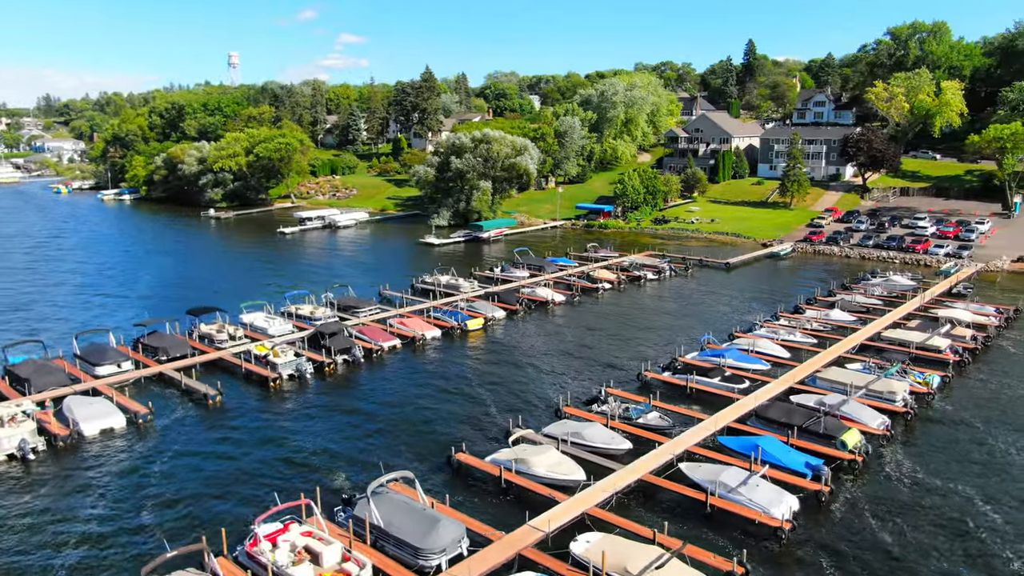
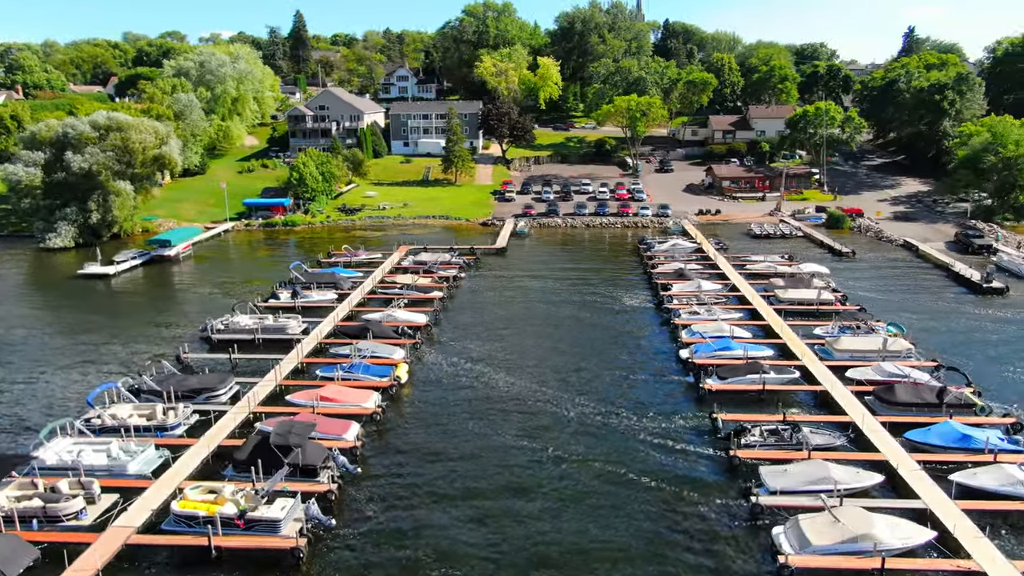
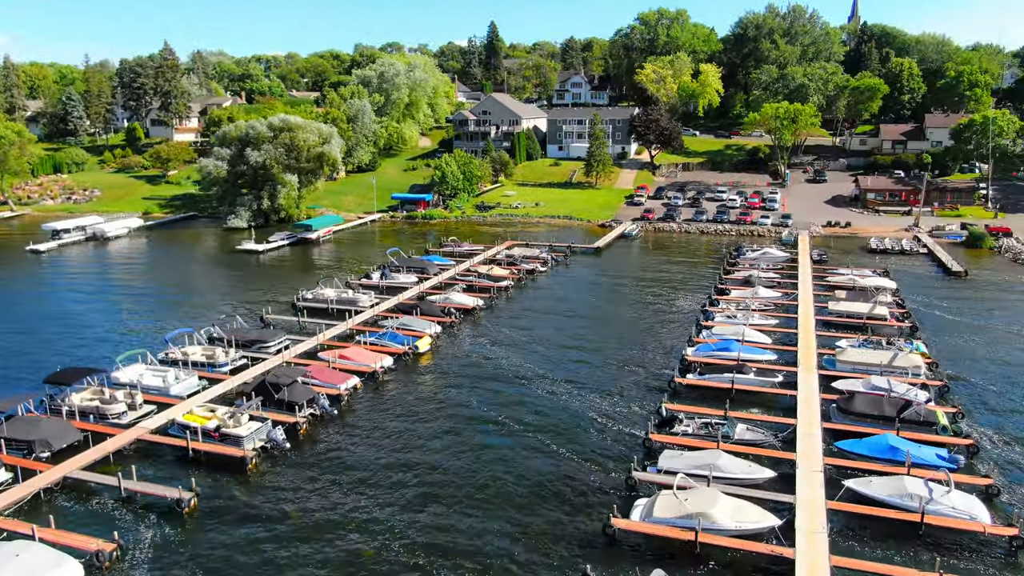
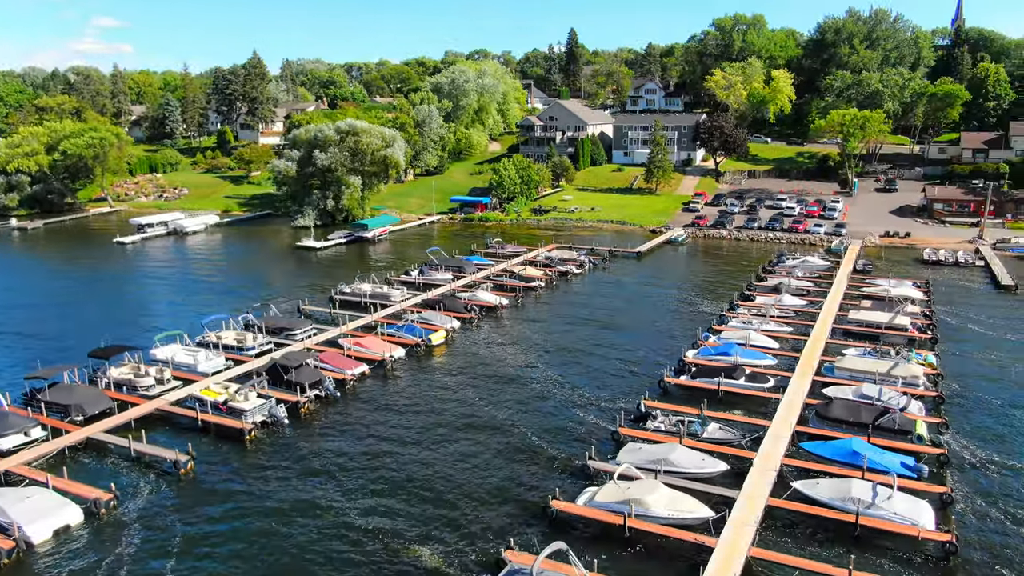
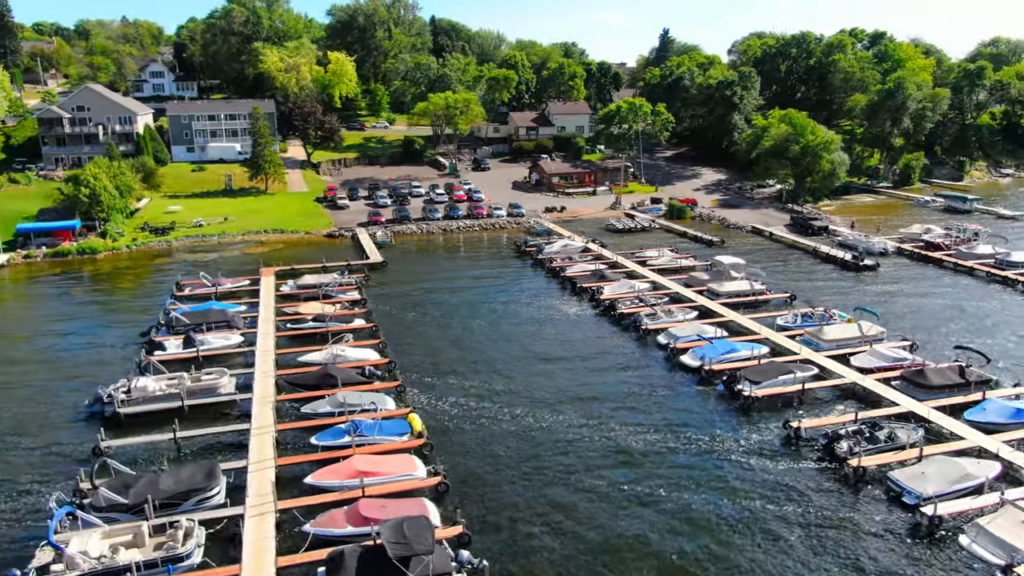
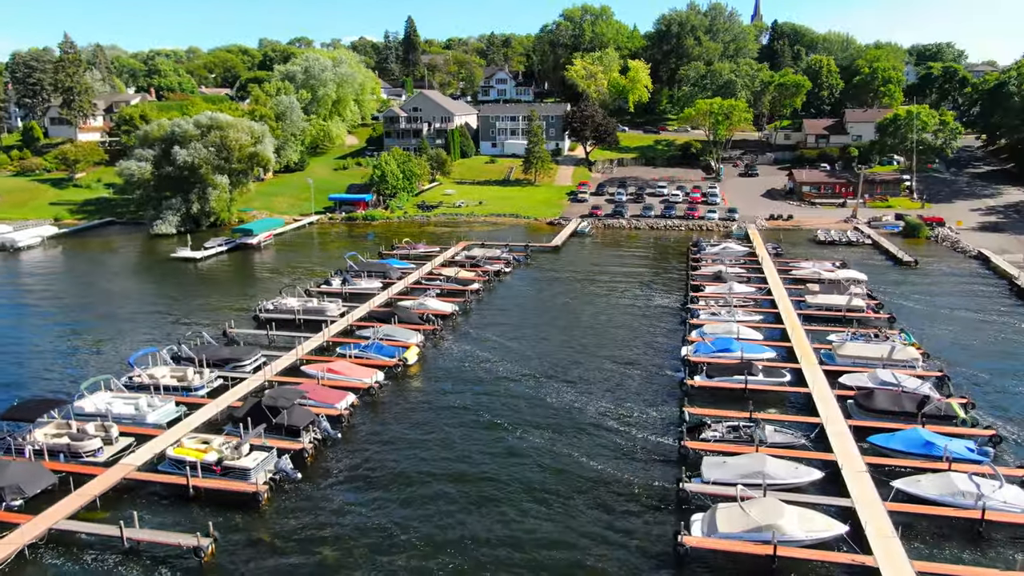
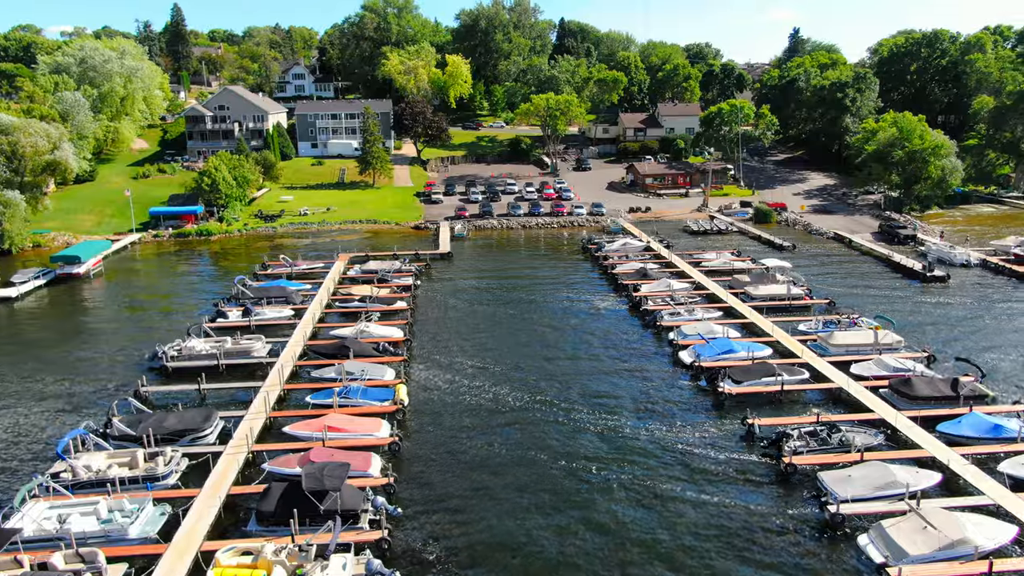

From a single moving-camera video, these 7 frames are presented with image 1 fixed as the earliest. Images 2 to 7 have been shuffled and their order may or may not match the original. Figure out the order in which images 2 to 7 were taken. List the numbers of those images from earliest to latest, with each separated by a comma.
4, 3, 6, 2, 7, 5
